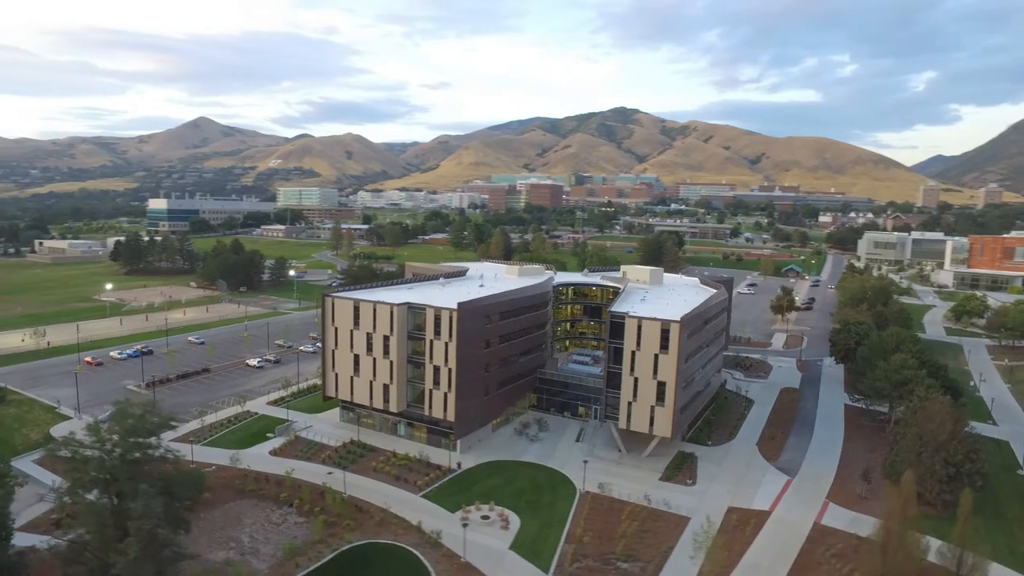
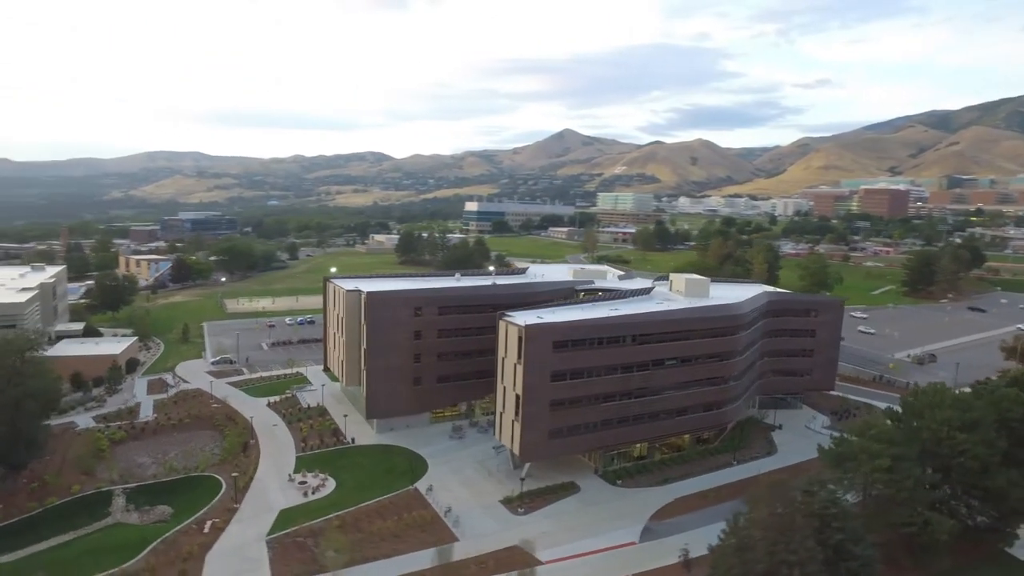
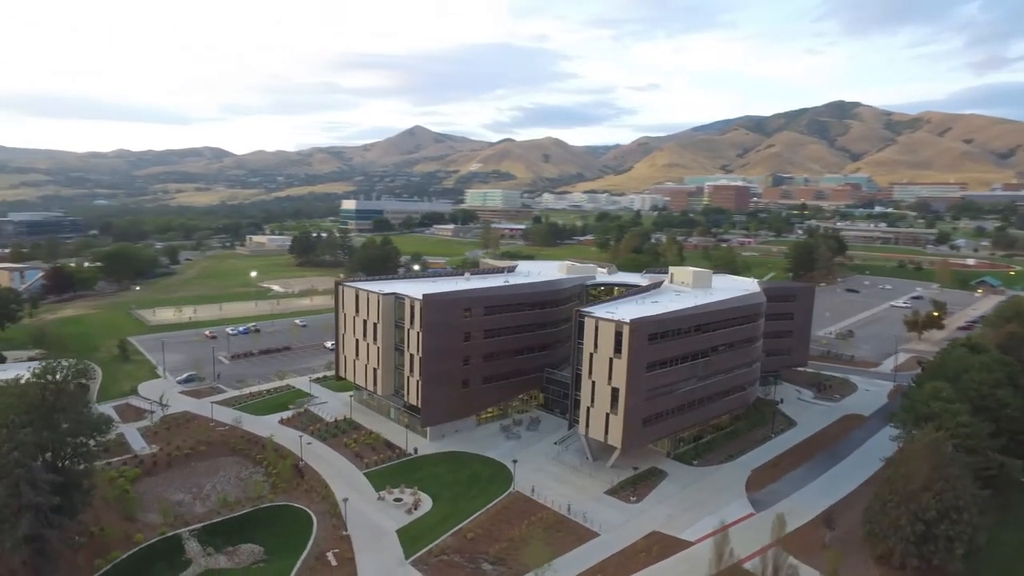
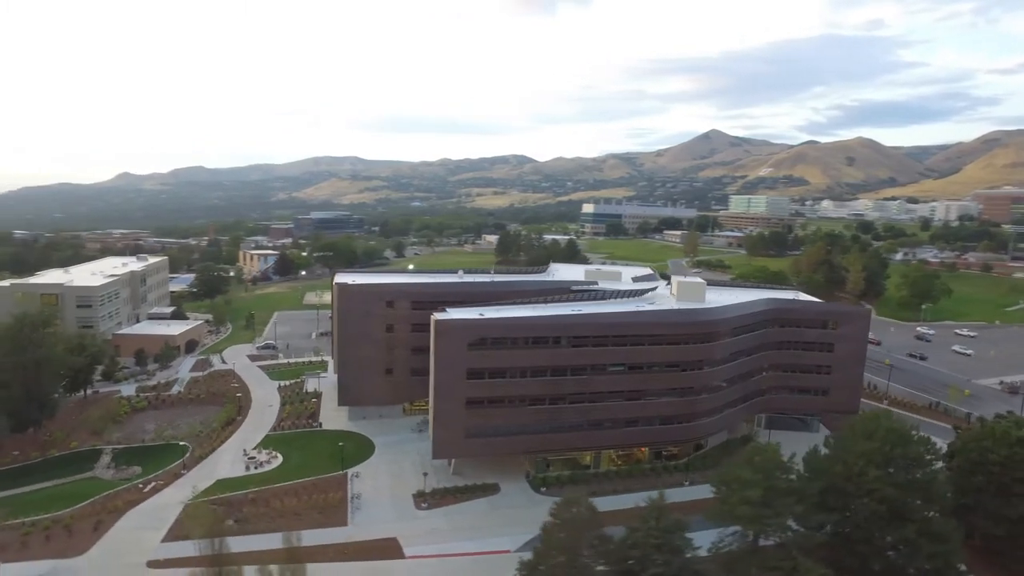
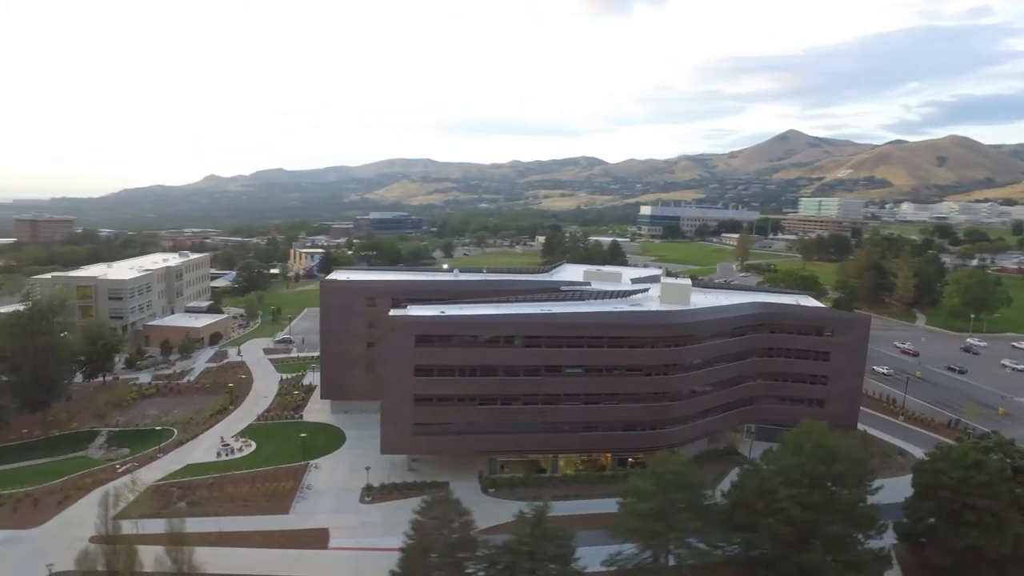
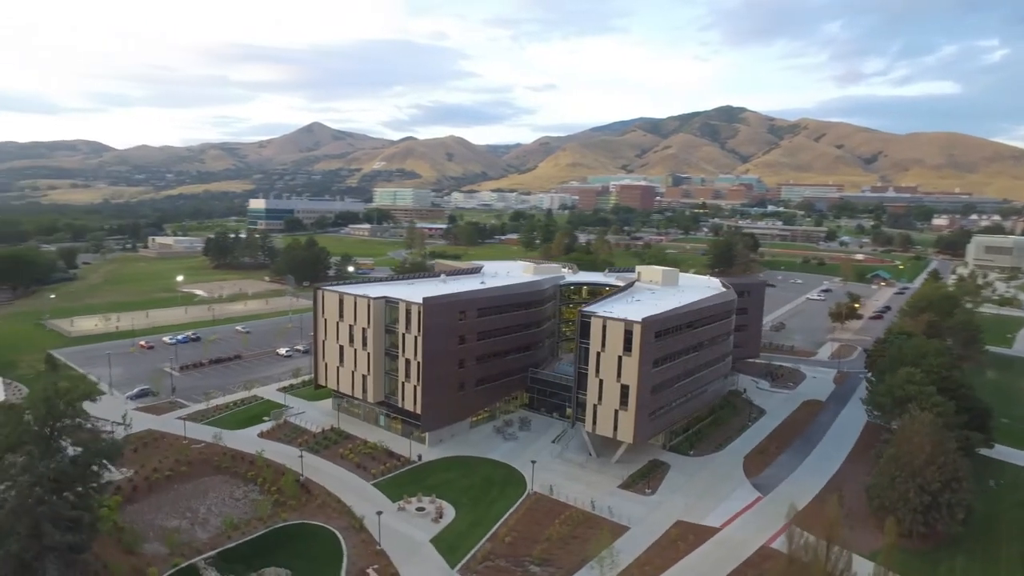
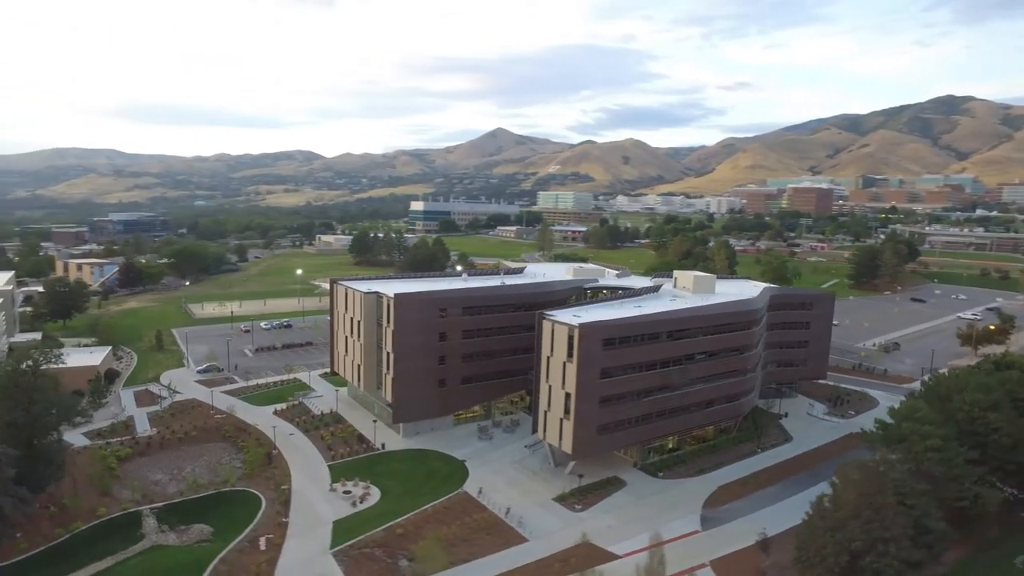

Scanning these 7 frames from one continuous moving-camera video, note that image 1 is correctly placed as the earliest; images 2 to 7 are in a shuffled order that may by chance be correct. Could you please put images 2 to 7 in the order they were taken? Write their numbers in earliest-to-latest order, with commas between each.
6, 3, 7, 2, 4, 5
